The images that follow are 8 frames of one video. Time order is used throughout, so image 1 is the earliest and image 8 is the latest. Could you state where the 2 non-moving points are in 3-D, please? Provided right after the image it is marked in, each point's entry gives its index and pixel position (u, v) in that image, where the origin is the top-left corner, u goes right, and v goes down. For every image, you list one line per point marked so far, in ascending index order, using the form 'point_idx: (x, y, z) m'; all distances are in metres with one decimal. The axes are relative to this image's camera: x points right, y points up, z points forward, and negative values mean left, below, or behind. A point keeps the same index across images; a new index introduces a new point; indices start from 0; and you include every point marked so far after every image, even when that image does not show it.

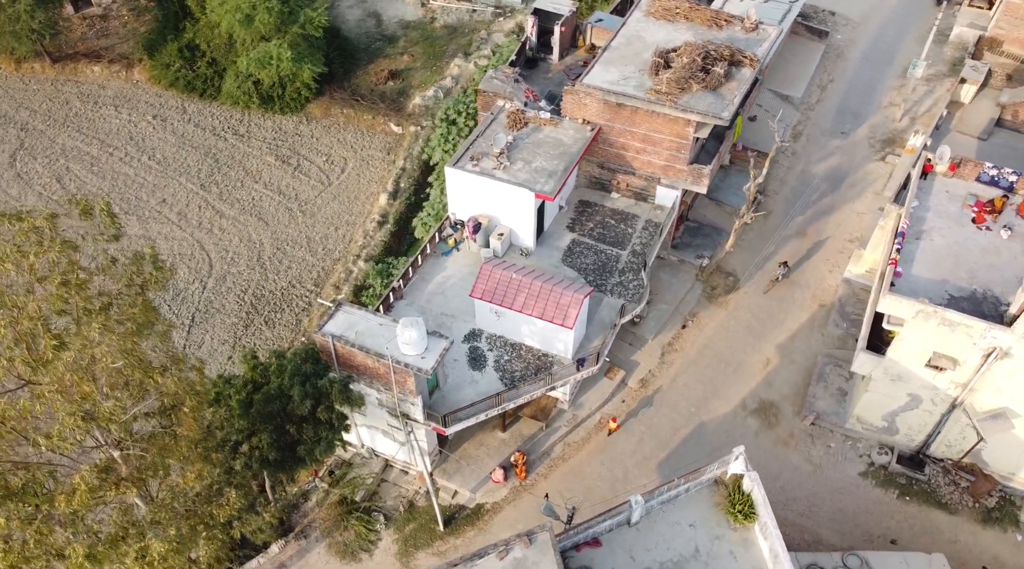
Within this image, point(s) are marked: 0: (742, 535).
0: (+5.4, -5.9, +19.8) m
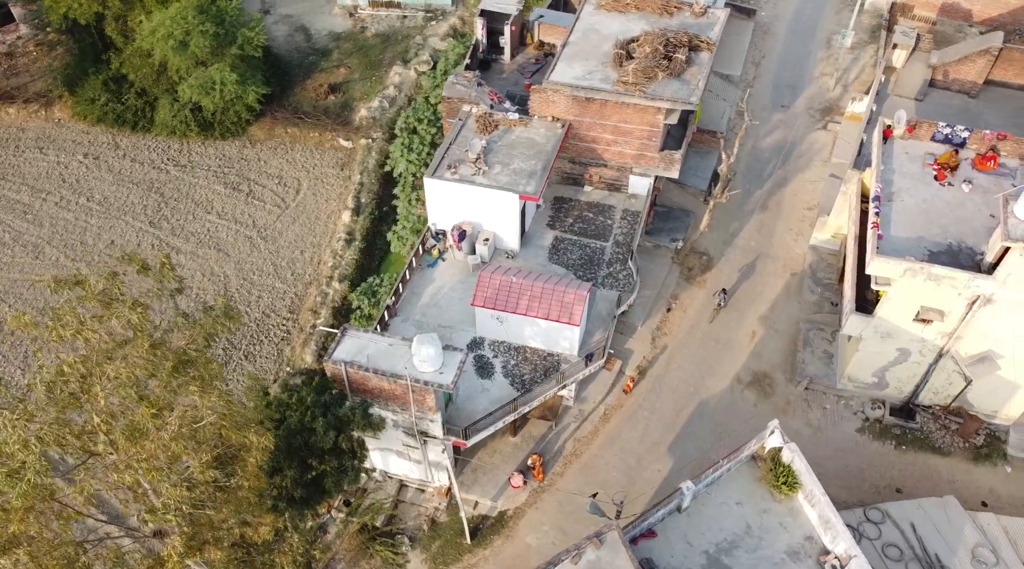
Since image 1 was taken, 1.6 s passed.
0: (+6.7, -5.4, +20.5) m
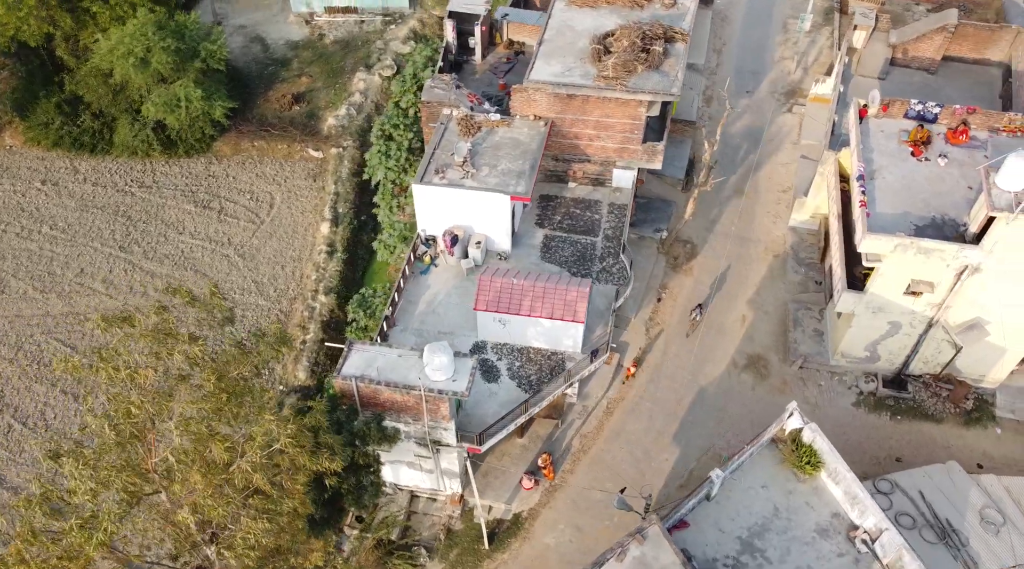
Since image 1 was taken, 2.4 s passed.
0: (+7.4, -5.0, +20.8) m
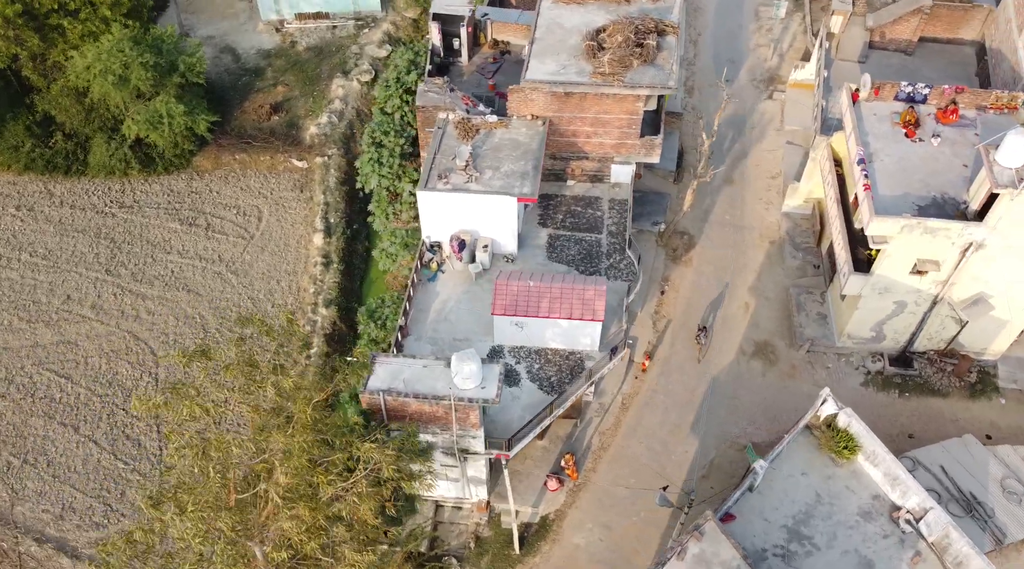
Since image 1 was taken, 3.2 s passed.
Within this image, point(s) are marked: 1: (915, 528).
0: (+8.5, -4.6, +21.1) m
1: (+9.6, -5.8, +20.0) m
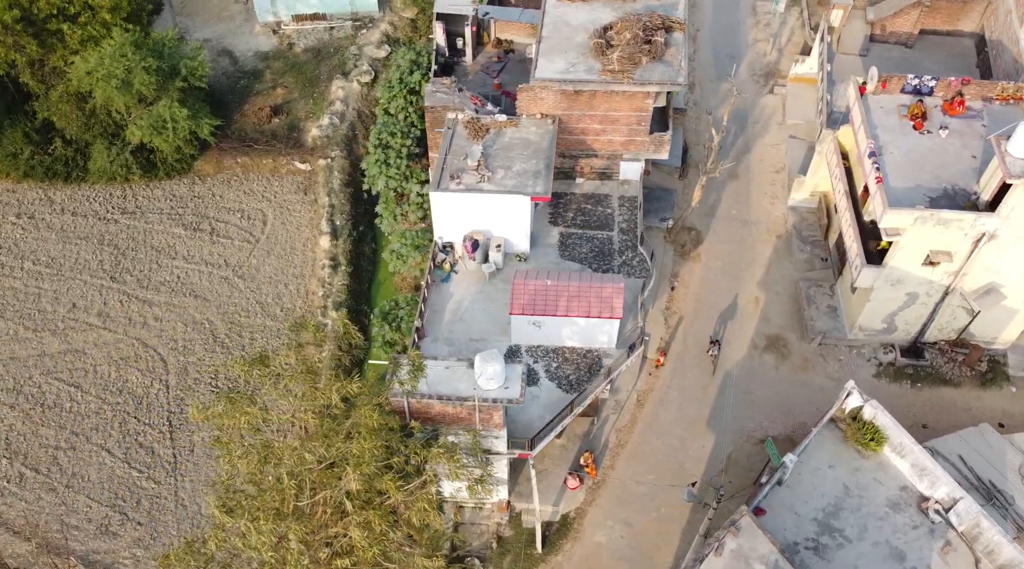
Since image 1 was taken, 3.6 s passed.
0: (+9.2, -4.4, +21.2) m
1: (+10.4, -5.6, +20.1) m
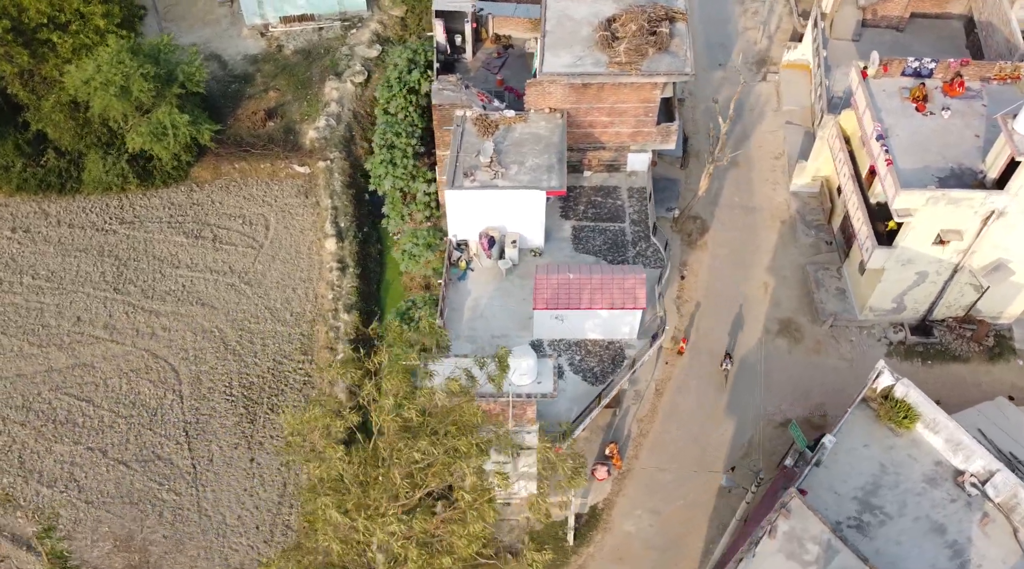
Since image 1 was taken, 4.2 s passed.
0: (+10.2, -3.9, +21.6) m
1: (+11.5, -5.0, +20.5) m
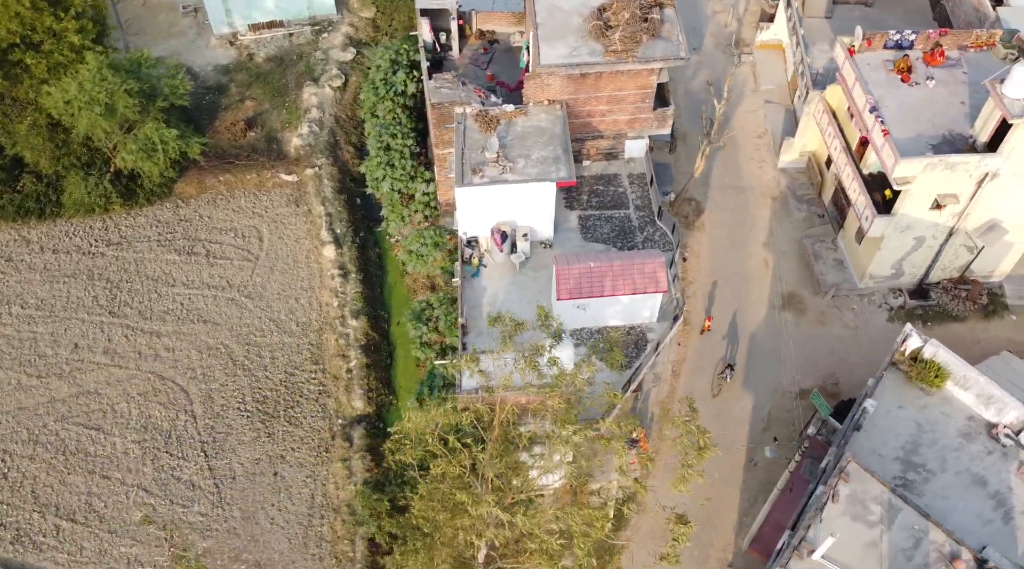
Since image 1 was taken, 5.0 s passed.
0: (+11.4, -3.0, +22.3) m
1: (+12.8, -4.0, +21.4) m
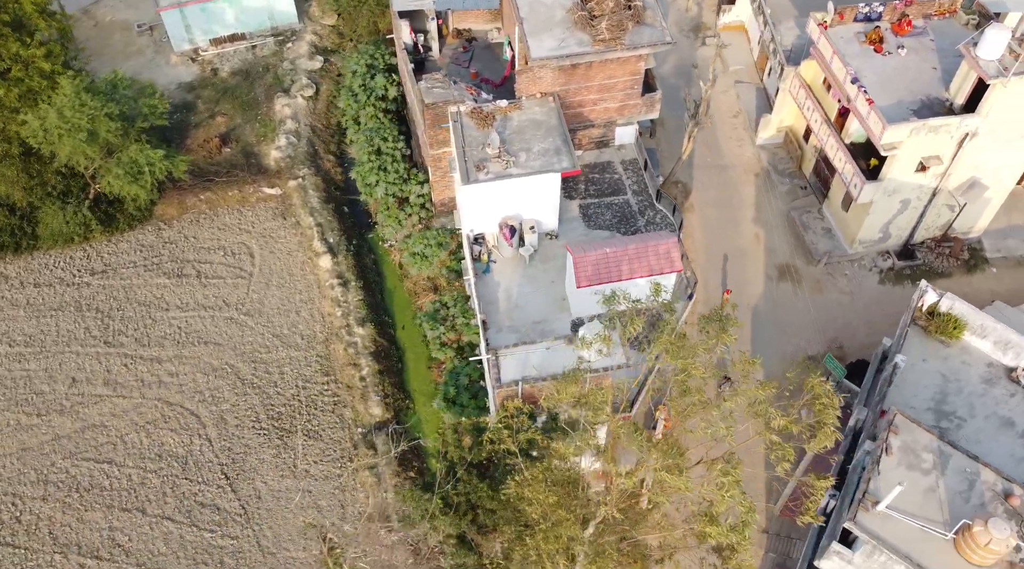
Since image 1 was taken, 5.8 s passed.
0: (+12.4, -1.7, +23.3) m
1: (+14.0, -2.6, +22.5) m
